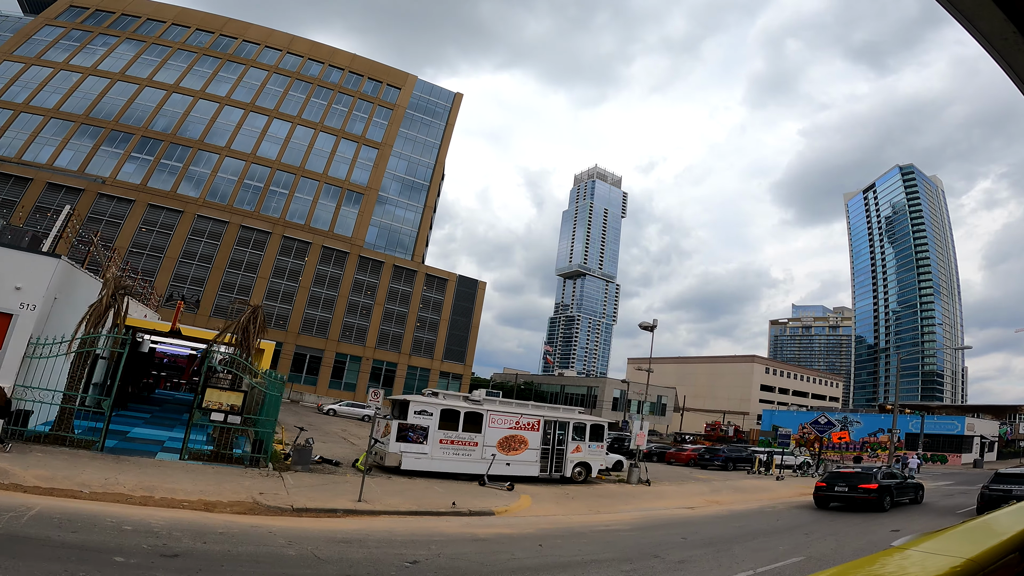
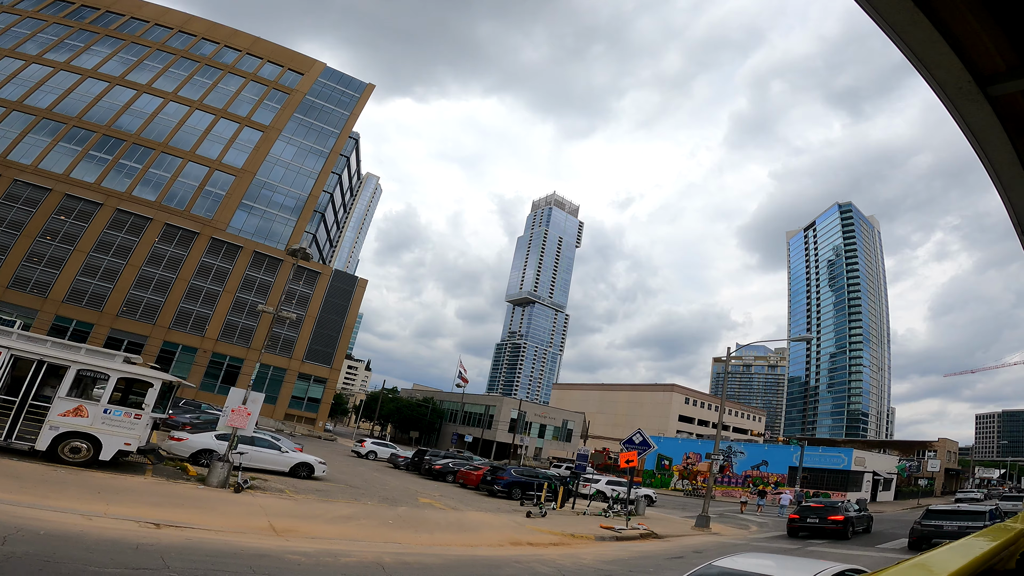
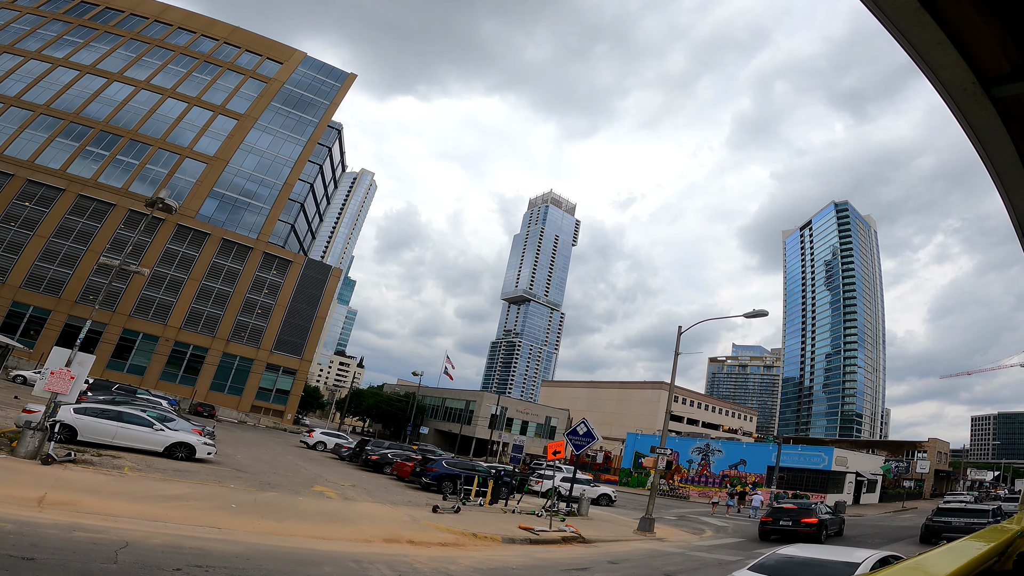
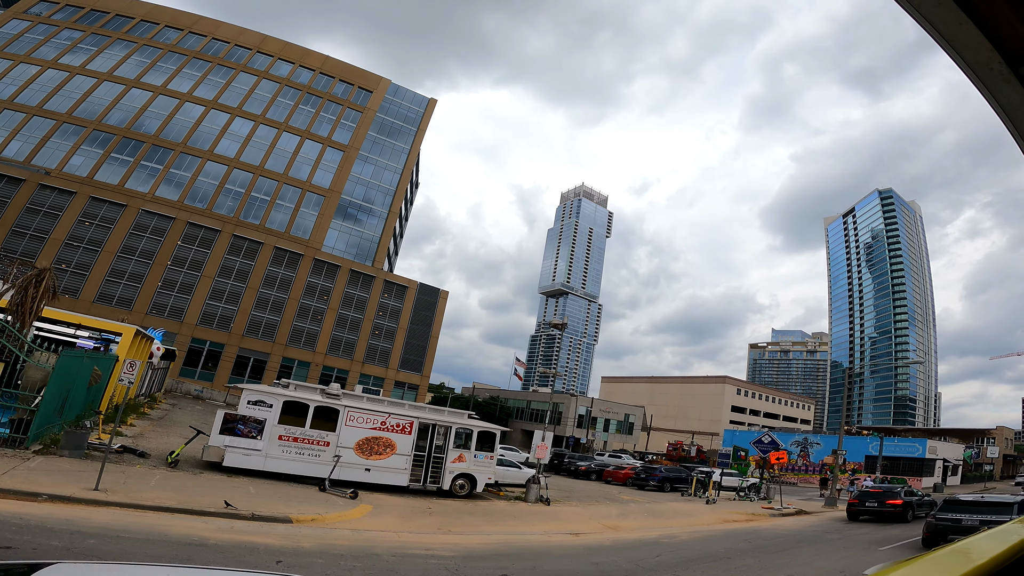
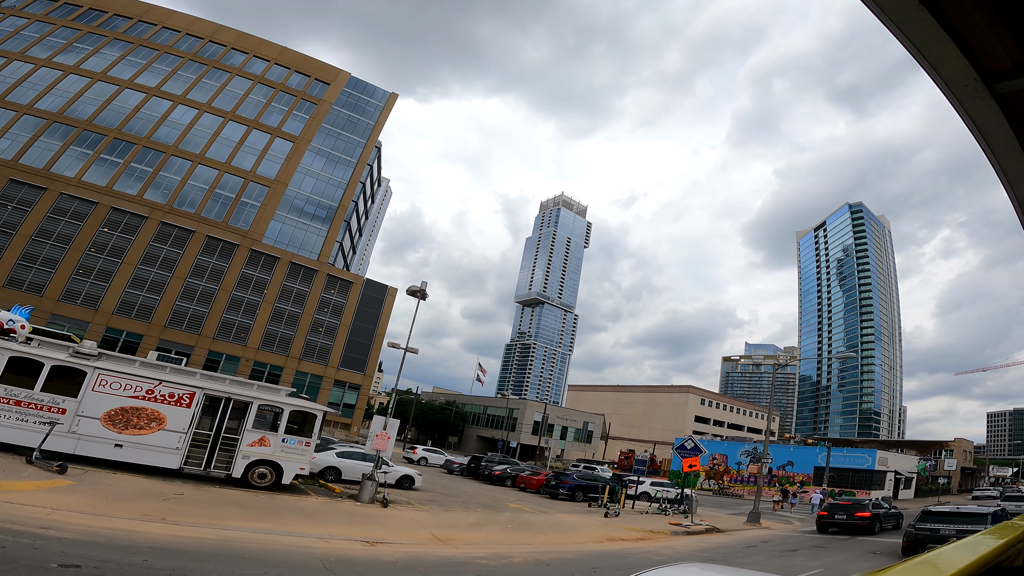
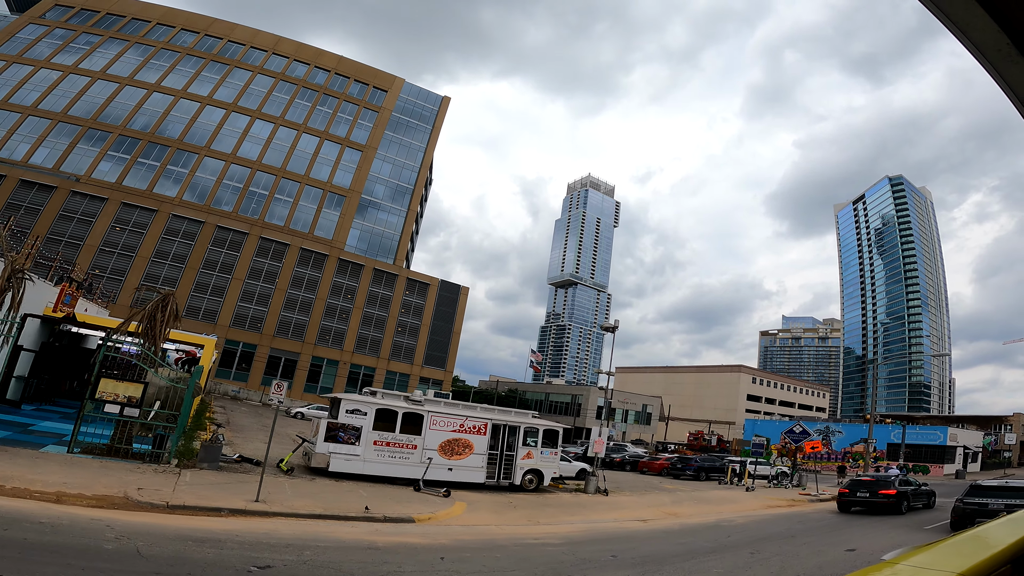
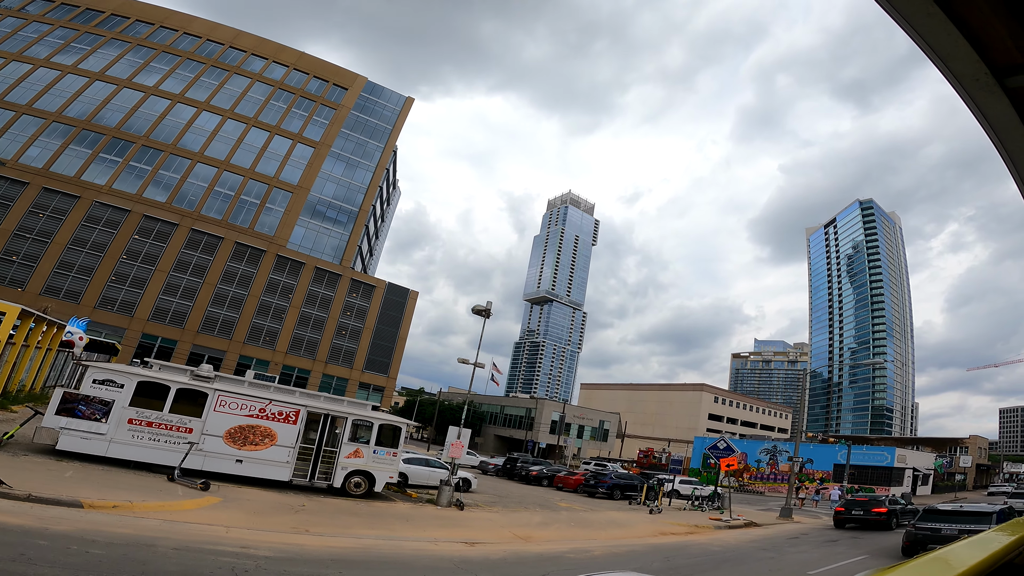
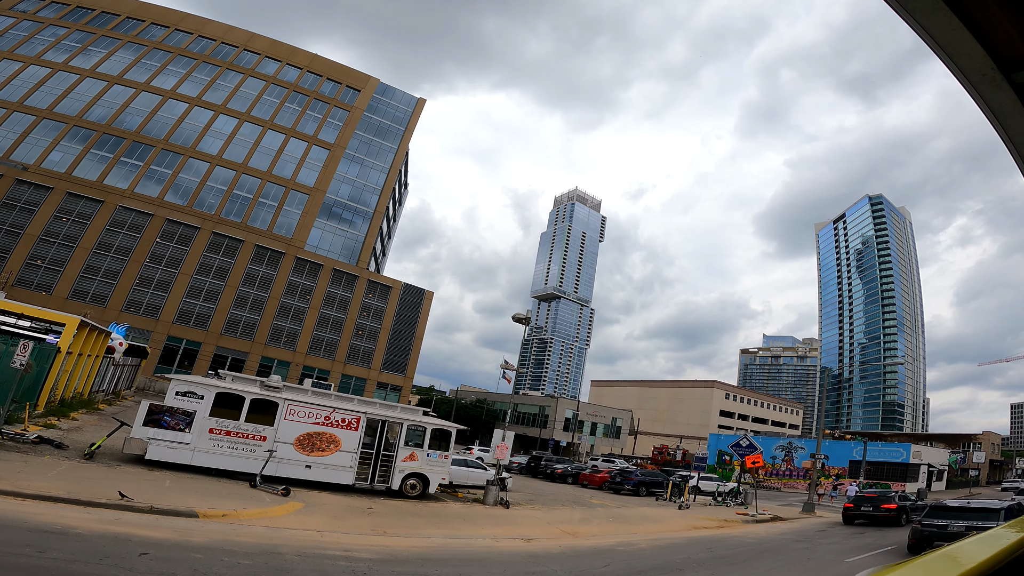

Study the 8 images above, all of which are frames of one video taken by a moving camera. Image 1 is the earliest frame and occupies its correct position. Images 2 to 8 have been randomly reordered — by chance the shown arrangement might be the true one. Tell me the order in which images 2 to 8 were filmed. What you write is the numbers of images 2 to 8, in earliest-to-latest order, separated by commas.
6, 4, 8, 7, 5, 2, 3
